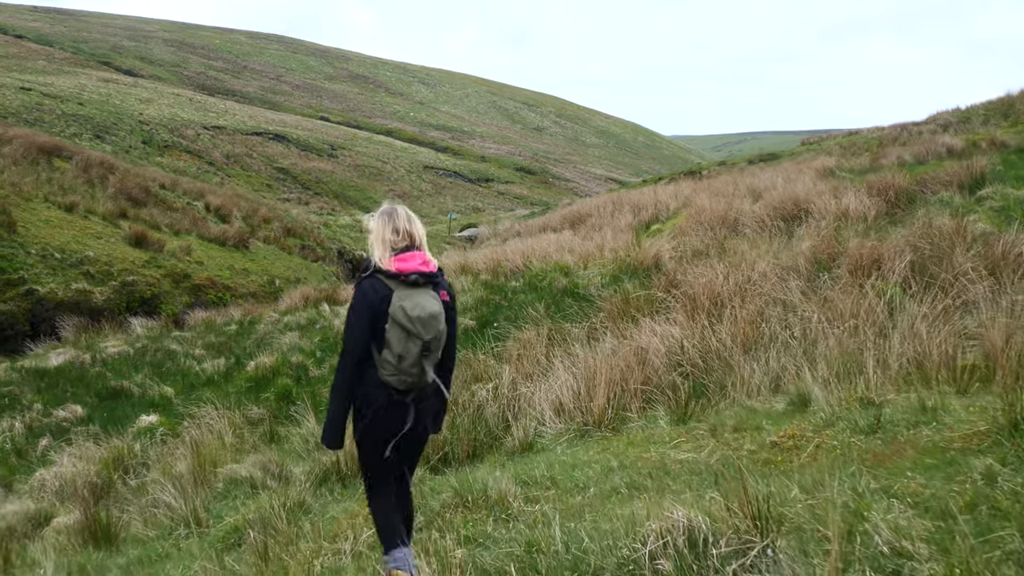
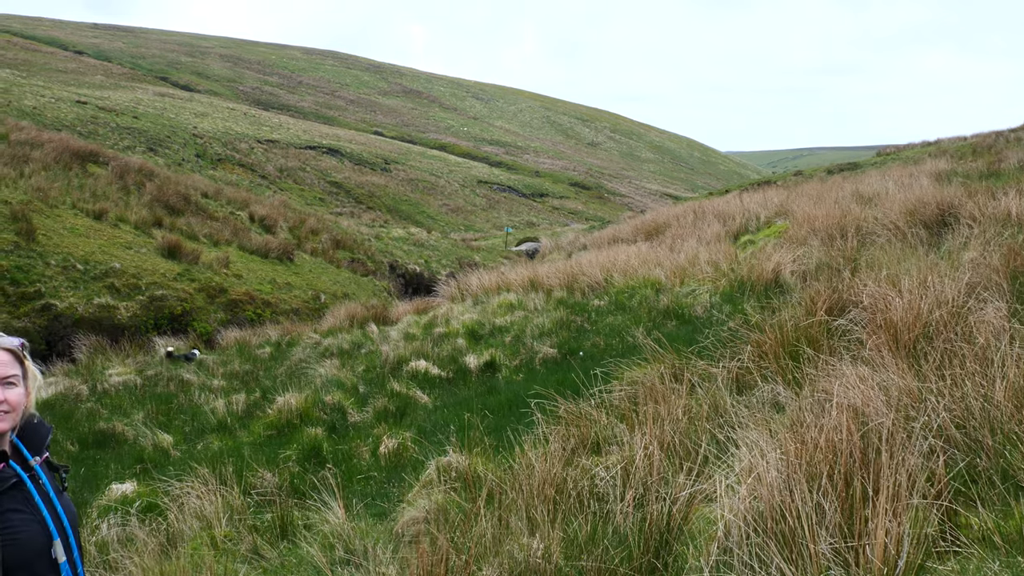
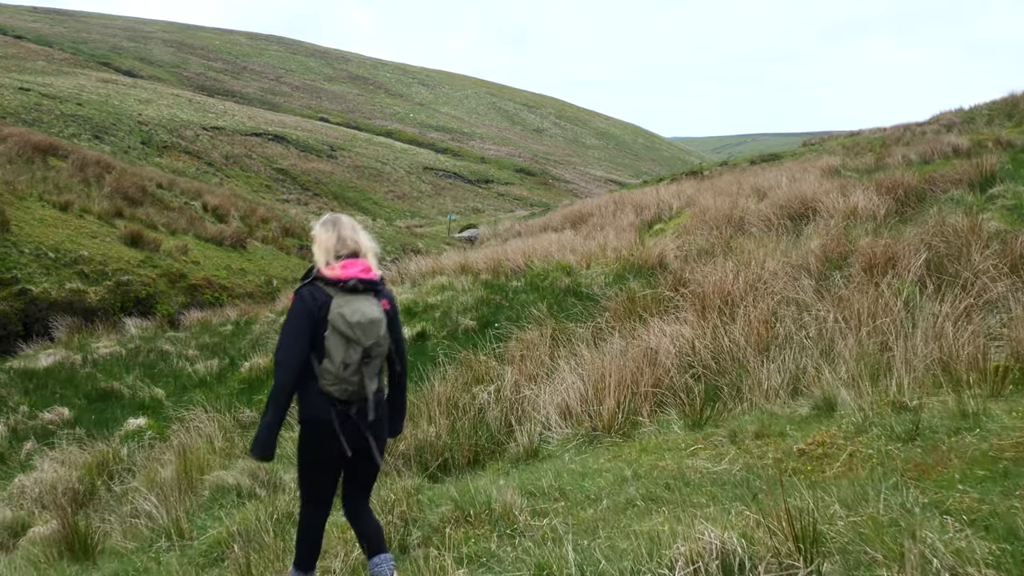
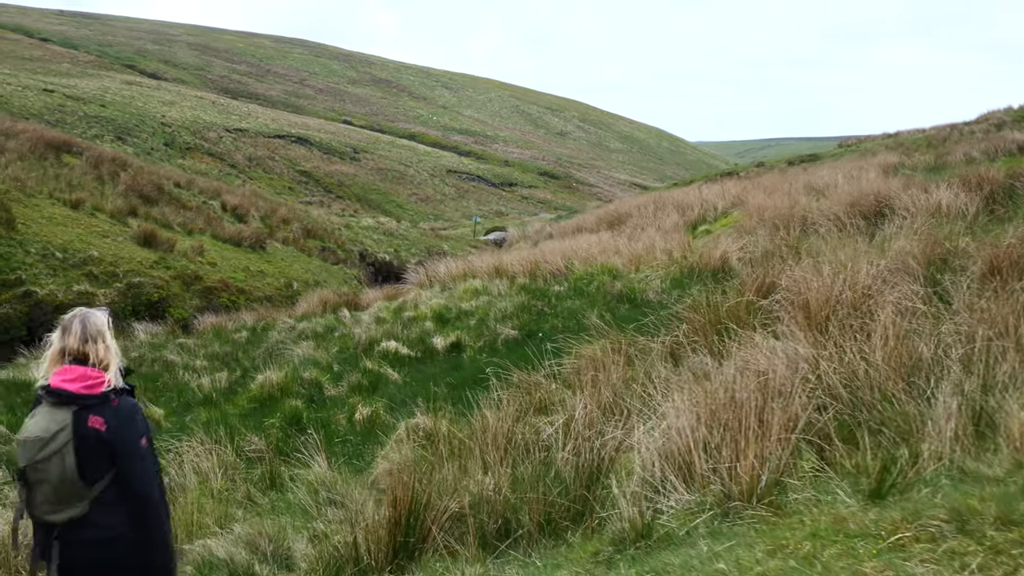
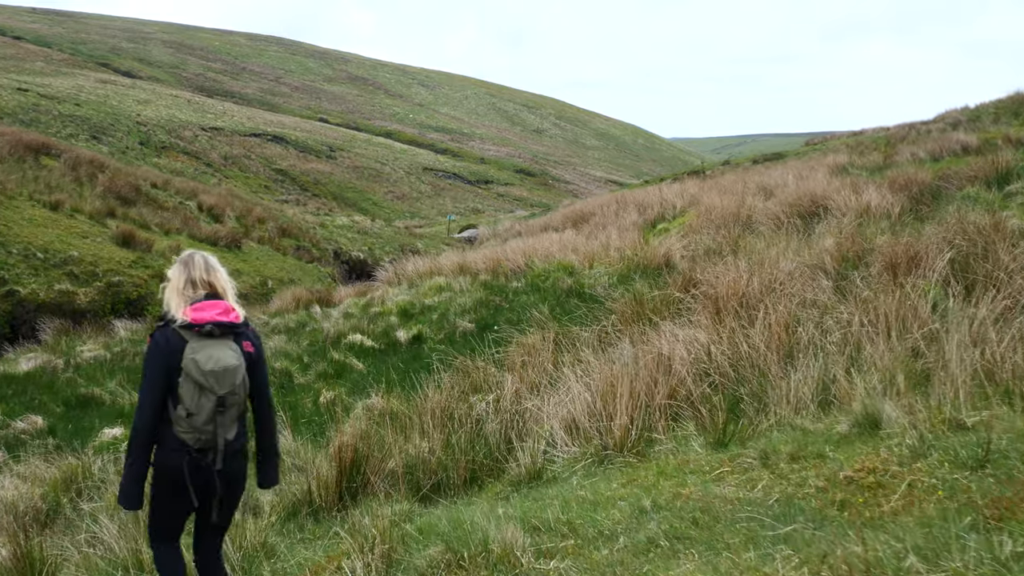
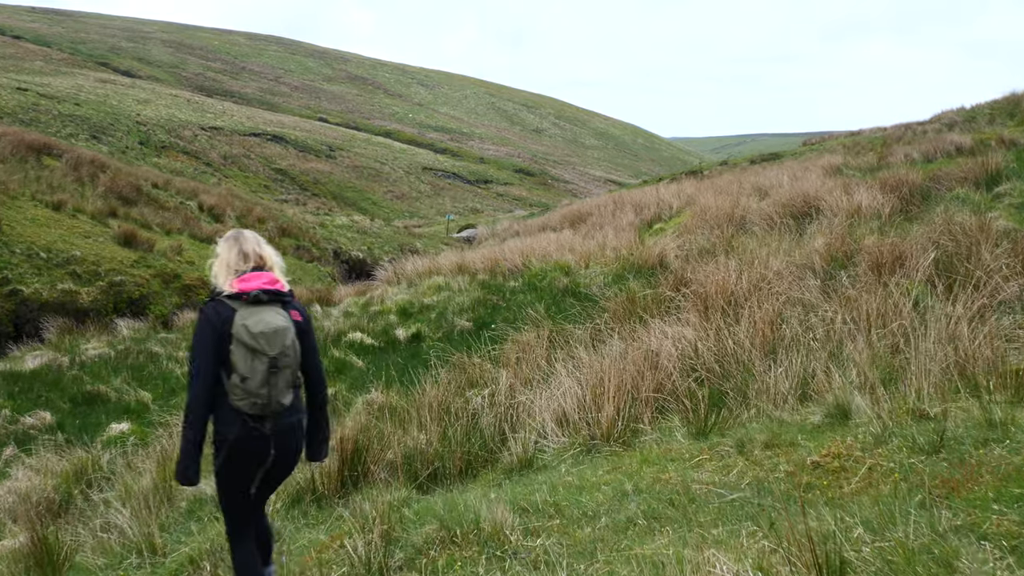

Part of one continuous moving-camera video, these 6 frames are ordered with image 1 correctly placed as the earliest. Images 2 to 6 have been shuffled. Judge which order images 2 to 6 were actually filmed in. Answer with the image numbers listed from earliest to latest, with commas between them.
3, 6, 5, 4, 2
